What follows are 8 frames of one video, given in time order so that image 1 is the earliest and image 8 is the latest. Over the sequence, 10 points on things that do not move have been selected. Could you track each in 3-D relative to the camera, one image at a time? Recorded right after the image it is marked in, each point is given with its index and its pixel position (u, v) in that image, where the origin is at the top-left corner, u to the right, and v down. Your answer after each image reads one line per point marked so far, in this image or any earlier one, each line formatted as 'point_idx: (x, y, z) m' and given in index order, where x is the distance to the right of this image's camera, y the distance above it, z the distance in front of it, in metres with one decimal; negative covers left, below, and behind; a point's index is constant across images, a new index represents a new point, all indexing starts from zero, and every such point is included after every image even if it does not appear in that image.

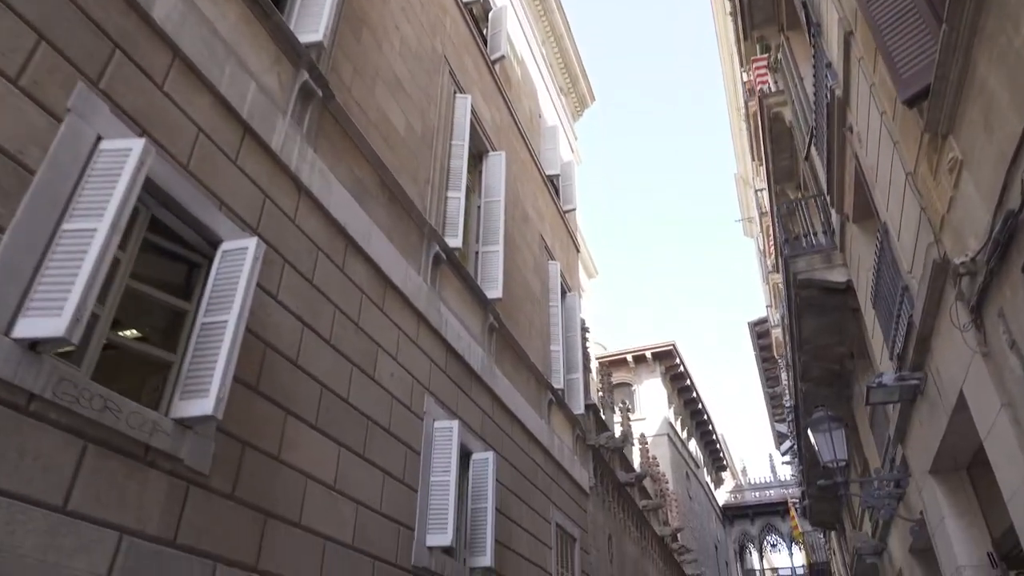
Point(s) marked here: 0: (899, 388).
0: (+3.0, -0.8, +5.8) m
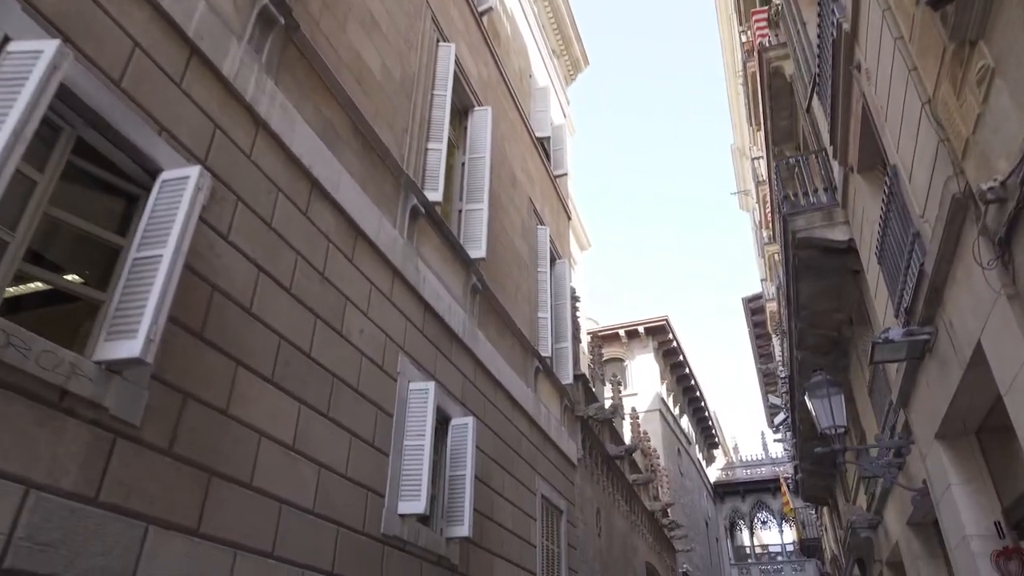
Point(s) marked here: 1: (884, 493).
0: (+2.9, -0.4, +5.3) m
1: (+4.9, -2.7, +9.6) m
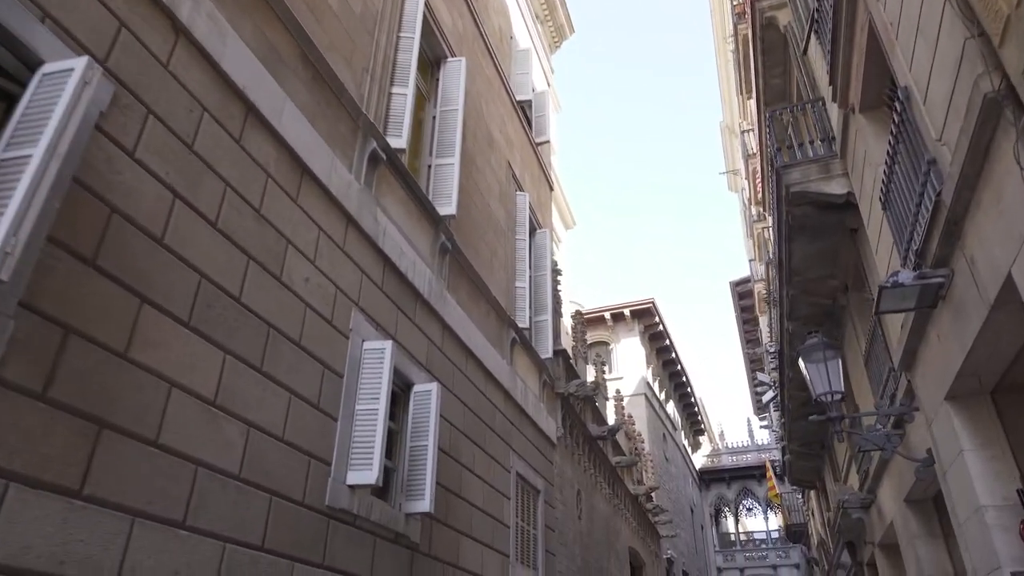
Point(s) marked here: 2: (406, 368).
0: (+2.6, 0.0, +4.7) m
1: (+4.5, -2.3, +9.0) m
2: (-1.0, -0.8, +7.2) m
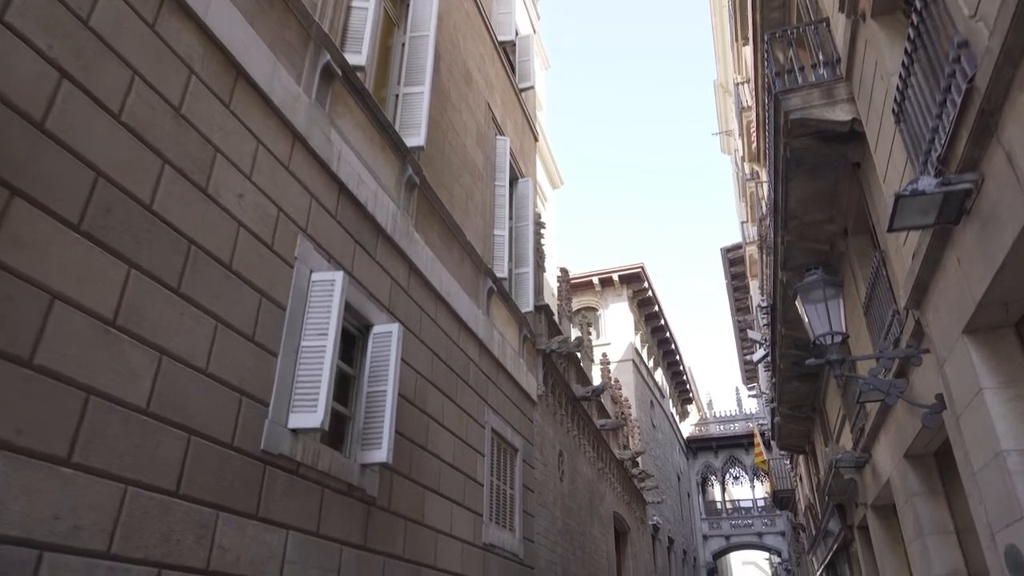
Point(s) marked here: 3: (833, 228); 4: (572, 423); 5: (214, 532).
0: (+2.4, +0.5, +4.1) m
1: (+4.2, -1.6, +8.5) m
2: (-1.3, -0.2, +6.5) m
3: (+3.9, +0.7, +8.8) m
4: (+1.2, -2.6, +14.1) m
5: (-1.7, -1.4, +4.3) m
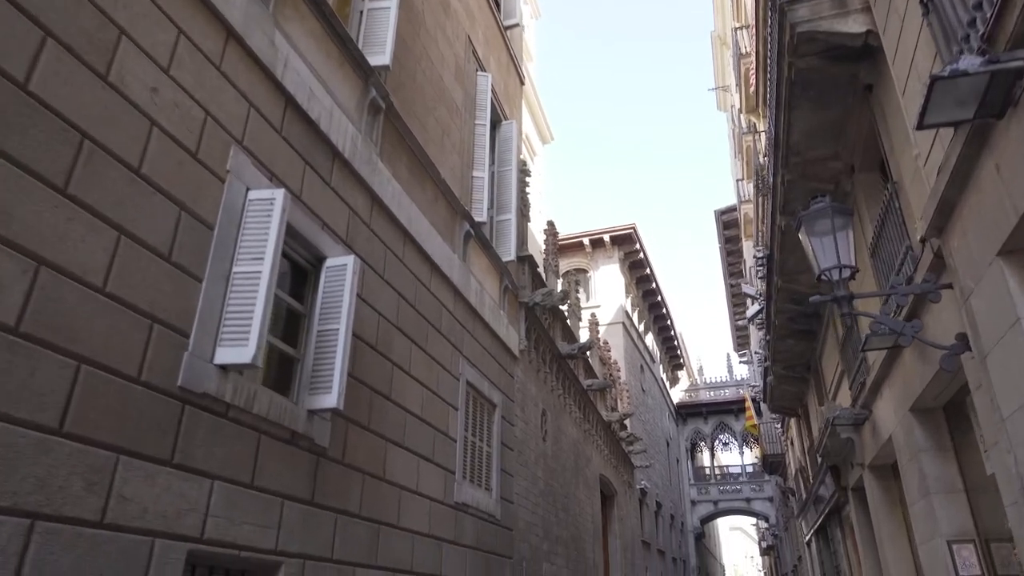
0: (+2.1, +0.9, +3.4) m
1: (+4.0, -1.0, +7.9) m
2: (-1.6, +0.4, +5.8) m
3: (+3.6, +1.3, +8.1) m
4: (+0.8, -1.7, +13.5) m
5: (-2.0, -0.9, +3.6) m
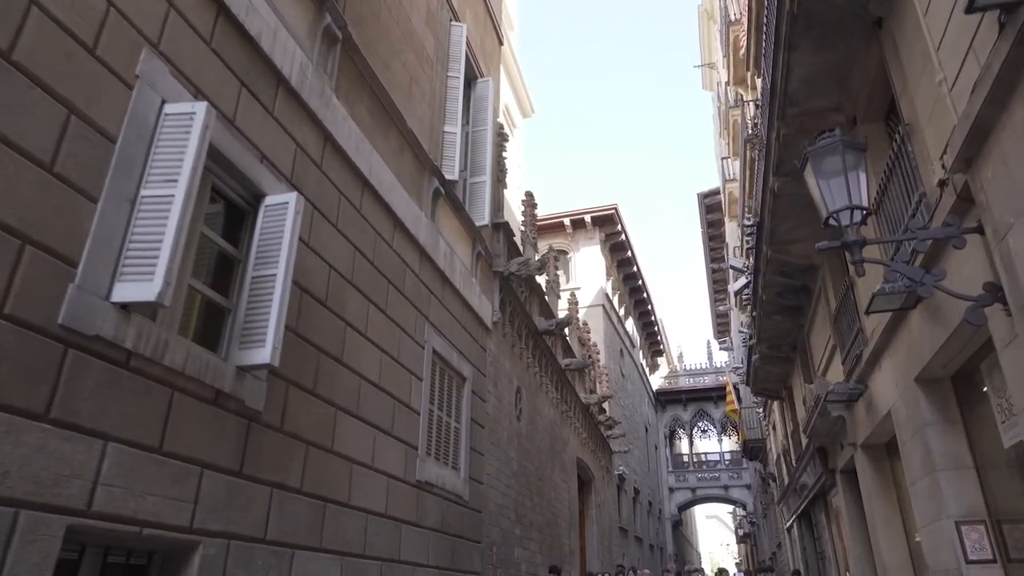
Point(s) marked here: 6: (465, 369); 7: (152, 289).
0: (+2.0, +1.2, +2.7) m
1: (+3.7, -0.6, +7.3) m
2: (-1.8, +0.8, +5.0) m
3: (+3.3, +1.7, +7.4) m
4: (+0.4, -1.2, +12.8) m
5: (-2.1, -0.6, +2.8) m
6: (-0.6, -1.0, +9.1) m
7: (-1.8, 0.0, +3.6) m
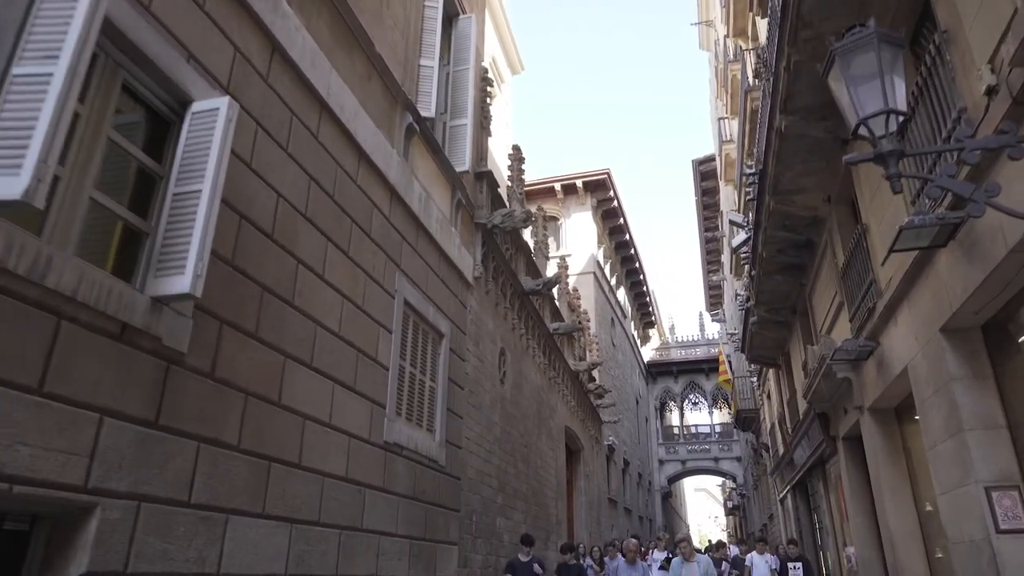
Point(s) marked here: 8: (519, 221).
0: (+1.9, +1.6, +1.9) m
1: (+3.5, -0.1, +6.6) m
2: (-1.9, +1.3, +4.2) m
3: (+3.1, +2.2, +6.6) m
4: (+0.1, -0.5, +12.1) m
5: (-2.3, -0.2, +2.1) m
6: (-0.8, -0.4, +8.4) m
7: (-1.9, +0.4, +2.9) m
8: (+0.1, +0.9, +10.3) m
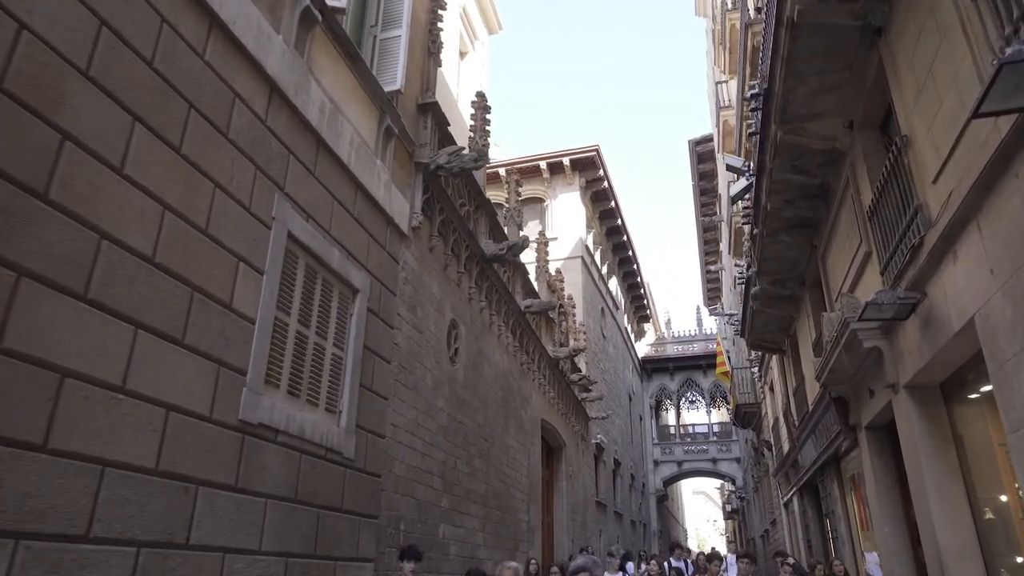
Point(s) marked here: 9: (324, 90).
0: (+1.3, +2.1, +0.1) m
1: (+2.9, +0.4, +4.7) m
2: (-2.5, +1.8, +2.4) m
3: (+2.6, +2.8, +4.8) m
4: (-0.5, 0.0, +10.3) m
5: (-2.9, +0.4, +0.2) m
6: (-1.4, +0.1, +6.5) m
7: (-2.5, +0.9, +1.0) m
8: (-0.5, +1.5, +8.5) m
9: (-1.6, +1.7, +6.2) m
